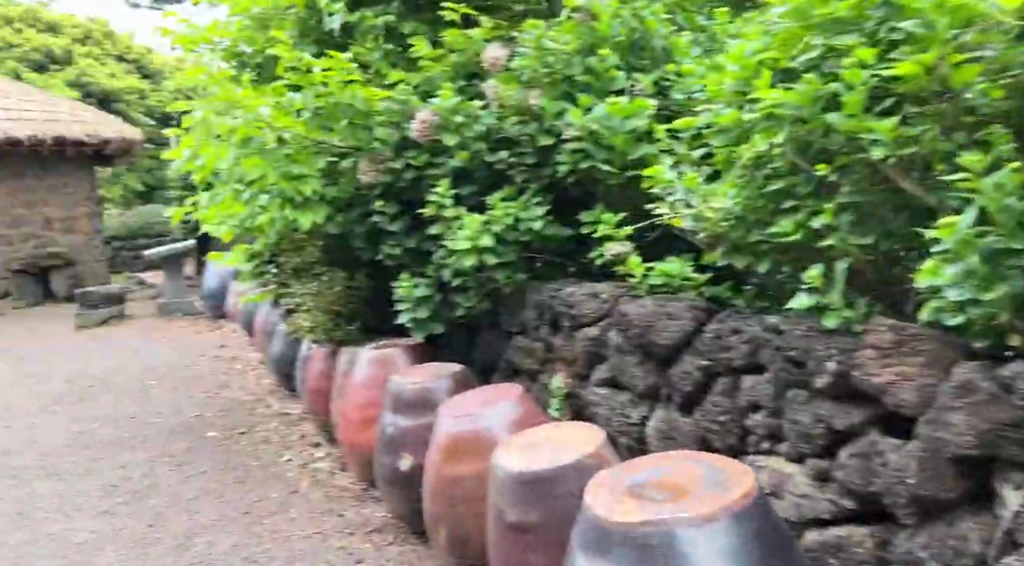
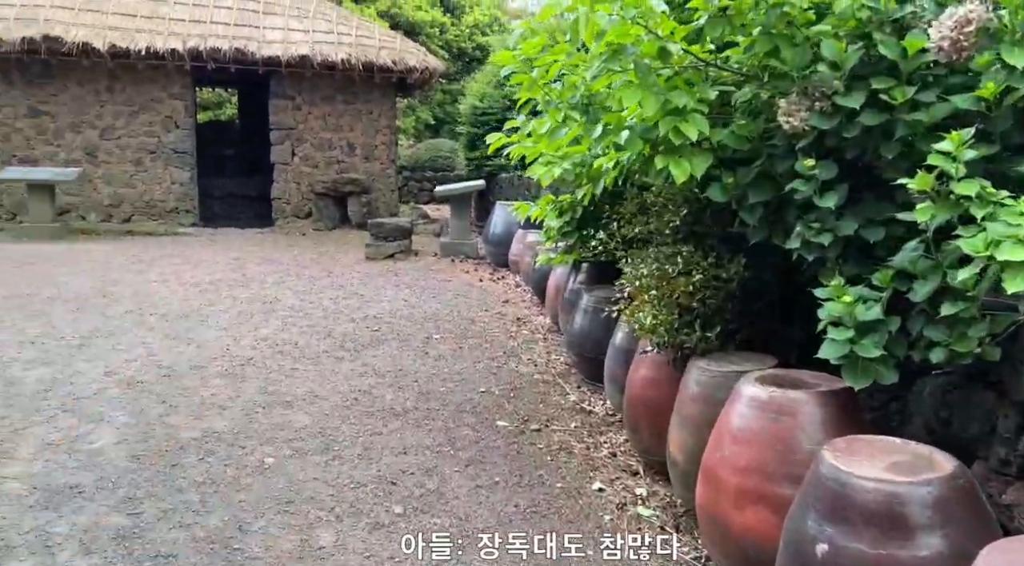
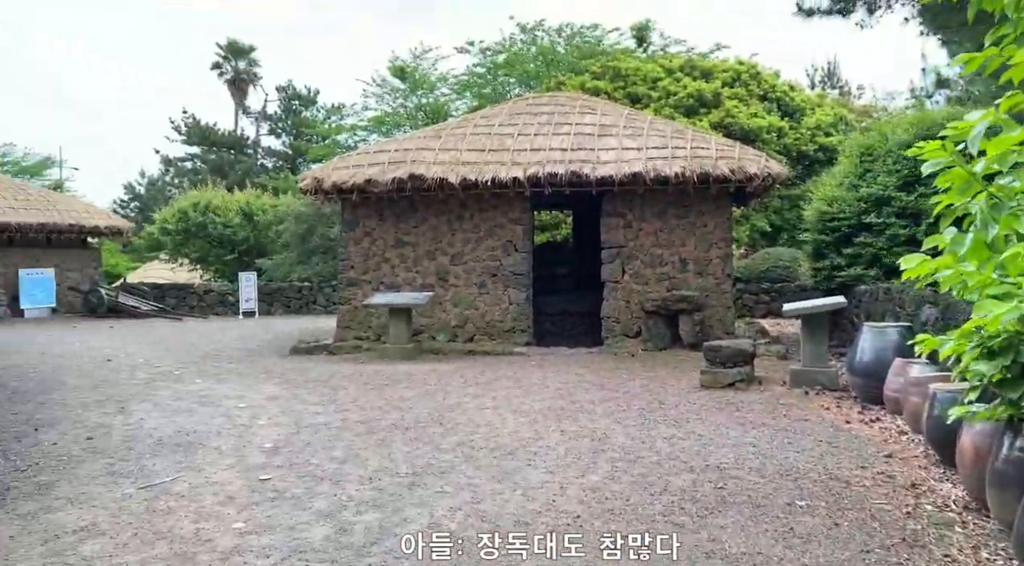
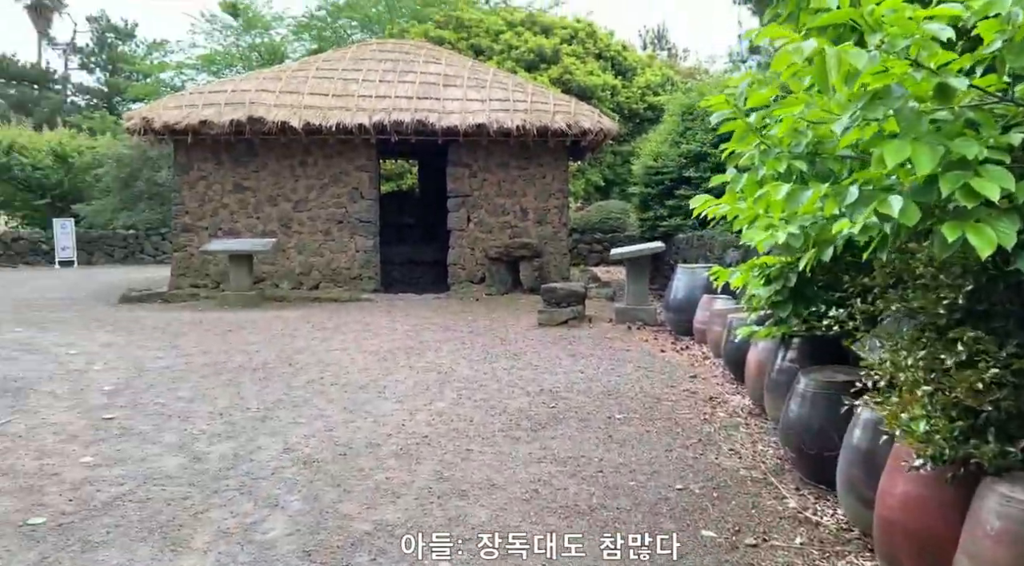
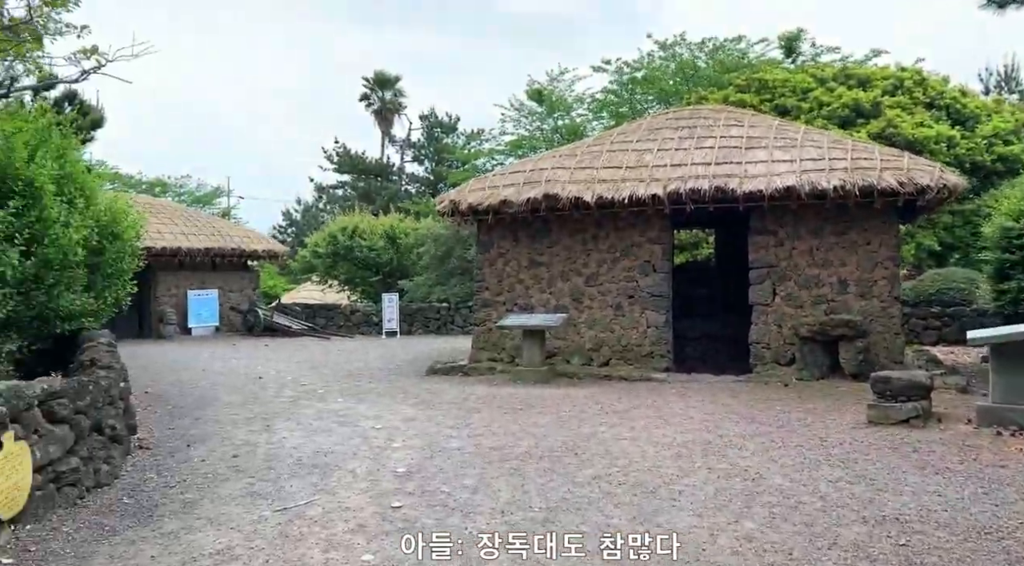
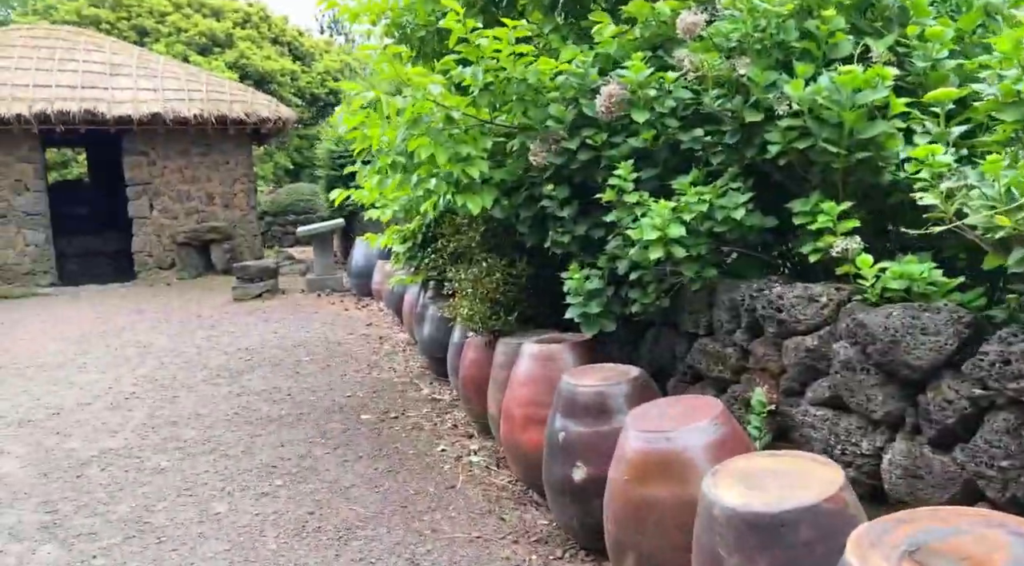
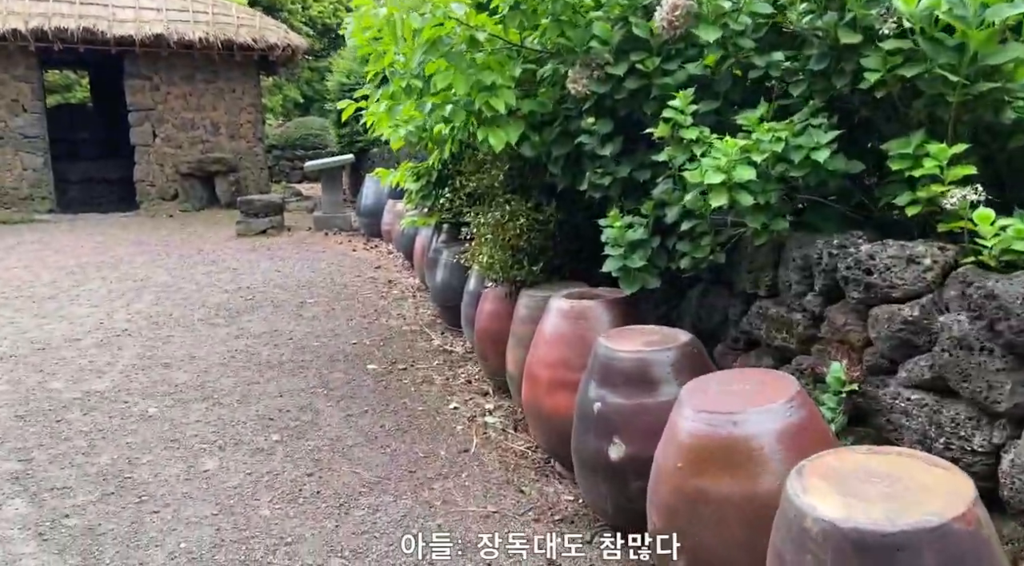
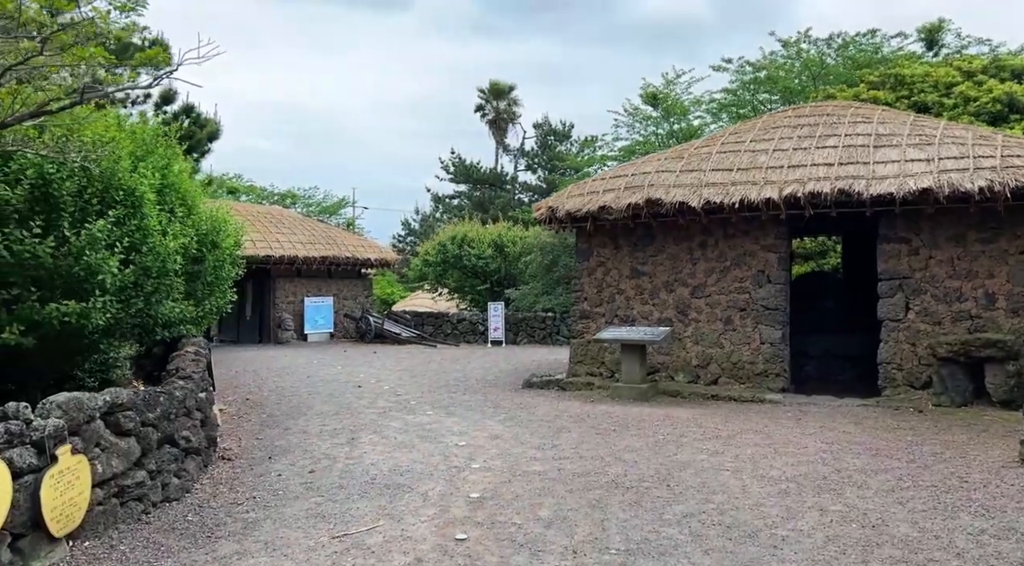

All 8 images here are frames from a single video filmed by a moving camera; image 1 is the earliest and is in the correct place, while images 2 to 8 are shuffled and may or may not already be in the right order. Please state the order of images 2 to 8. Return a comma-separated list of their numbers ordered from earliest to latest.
6, 7, 2, 4, 3, 5, 8
